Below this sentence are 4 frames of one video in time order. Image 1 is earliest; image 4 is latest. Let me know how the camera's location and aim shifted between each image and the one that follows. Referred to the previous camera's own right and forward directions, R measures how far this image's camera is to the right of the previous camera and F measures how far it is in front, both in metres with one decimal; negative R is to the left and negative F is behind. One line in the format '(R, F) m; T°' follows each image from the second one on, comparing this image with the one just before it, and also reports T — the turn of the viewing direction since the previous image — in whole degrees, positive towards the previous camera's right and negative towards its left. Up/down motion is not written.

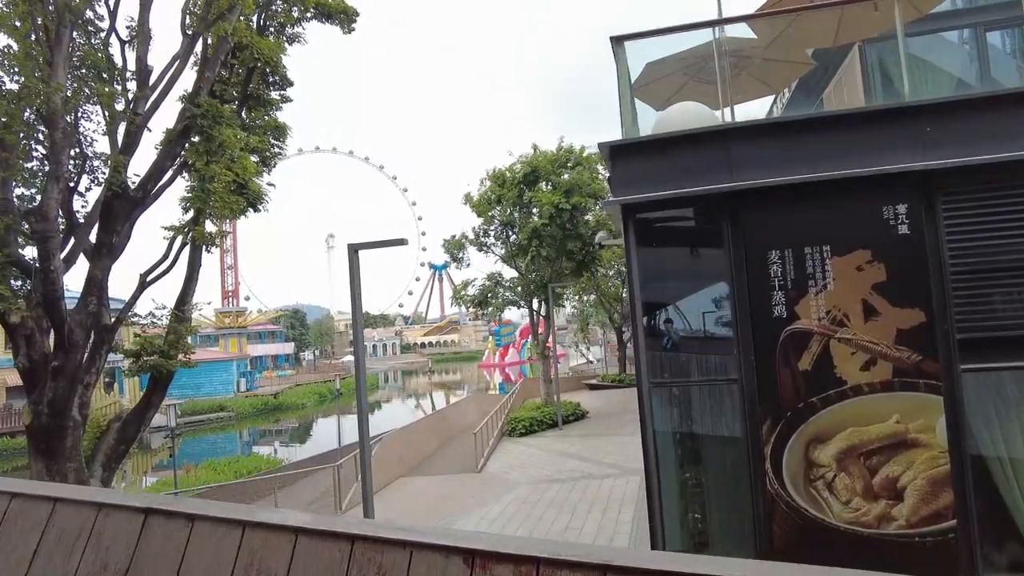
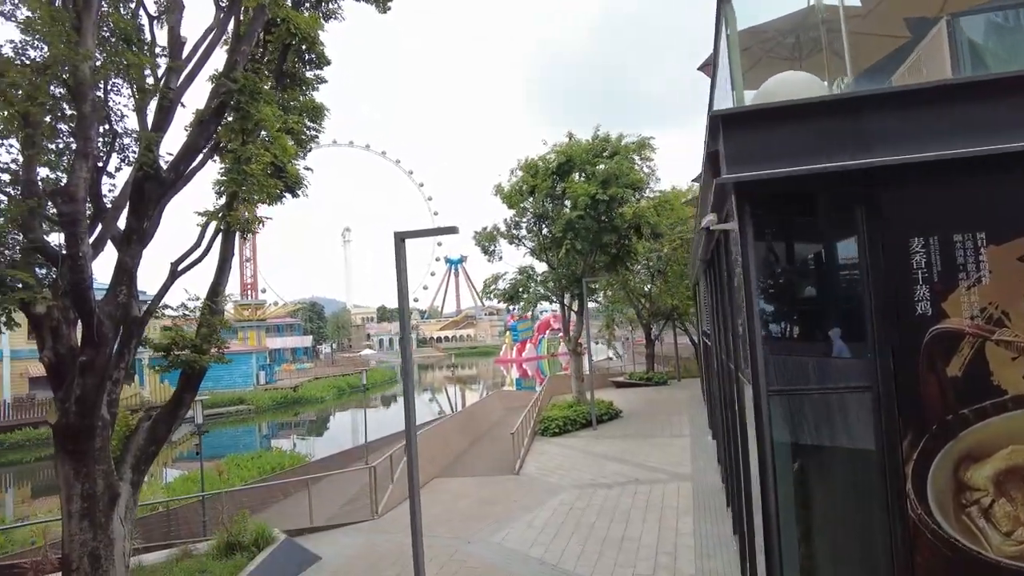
(-0.5, +0.6) m; -1°
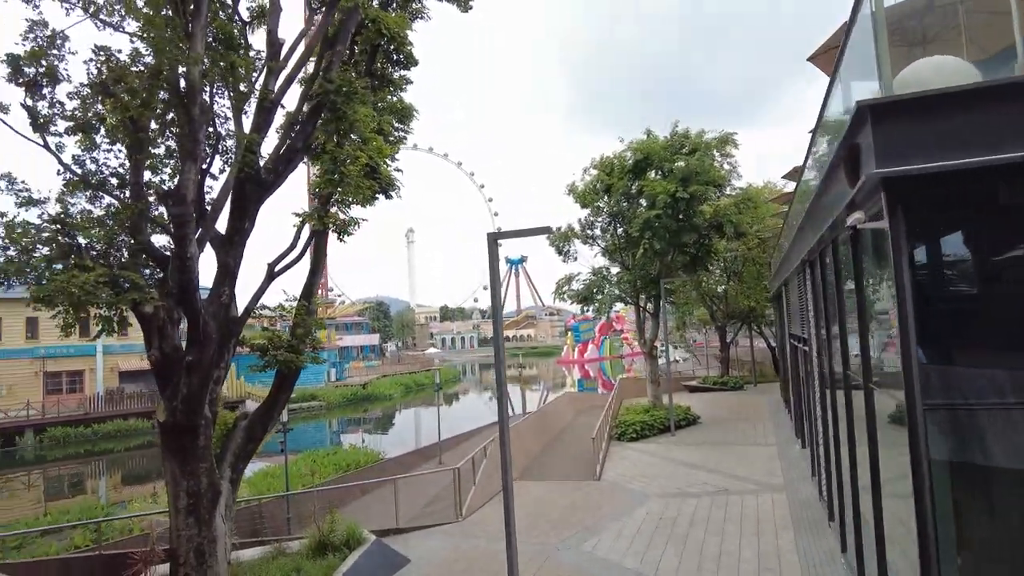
(-0.4, +0.2) m; -5°
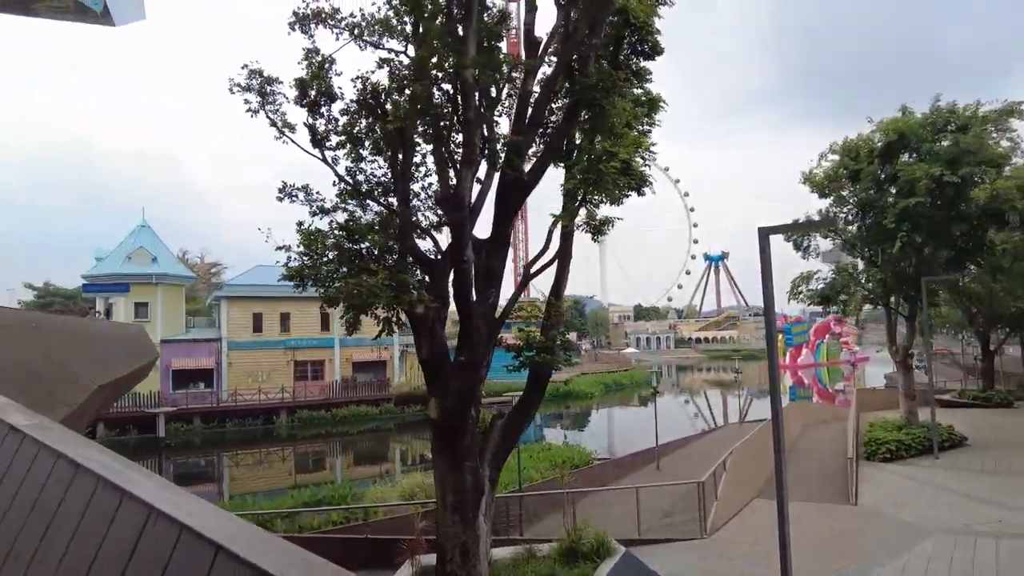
(-0.7, +0.3) m; -16°
